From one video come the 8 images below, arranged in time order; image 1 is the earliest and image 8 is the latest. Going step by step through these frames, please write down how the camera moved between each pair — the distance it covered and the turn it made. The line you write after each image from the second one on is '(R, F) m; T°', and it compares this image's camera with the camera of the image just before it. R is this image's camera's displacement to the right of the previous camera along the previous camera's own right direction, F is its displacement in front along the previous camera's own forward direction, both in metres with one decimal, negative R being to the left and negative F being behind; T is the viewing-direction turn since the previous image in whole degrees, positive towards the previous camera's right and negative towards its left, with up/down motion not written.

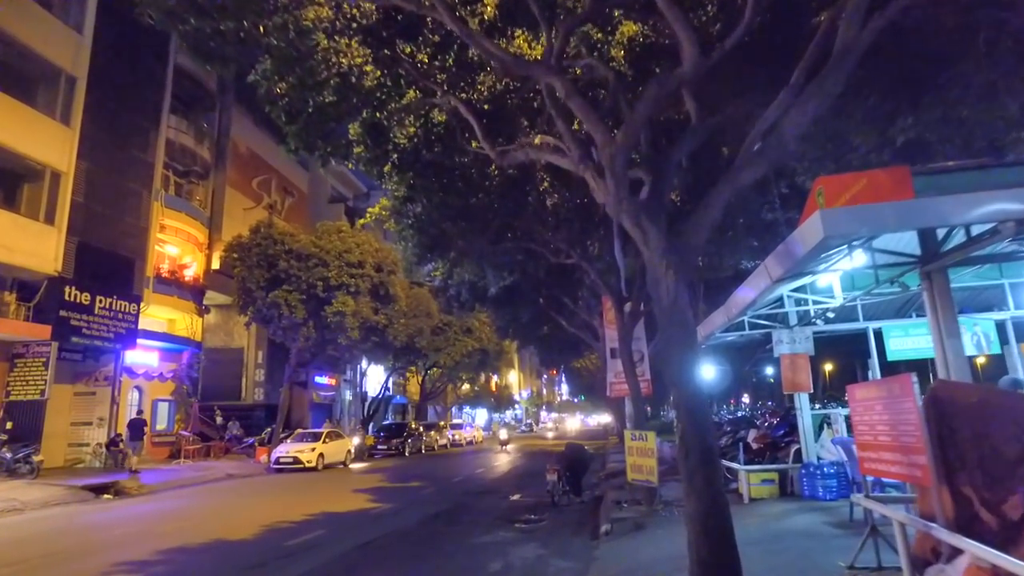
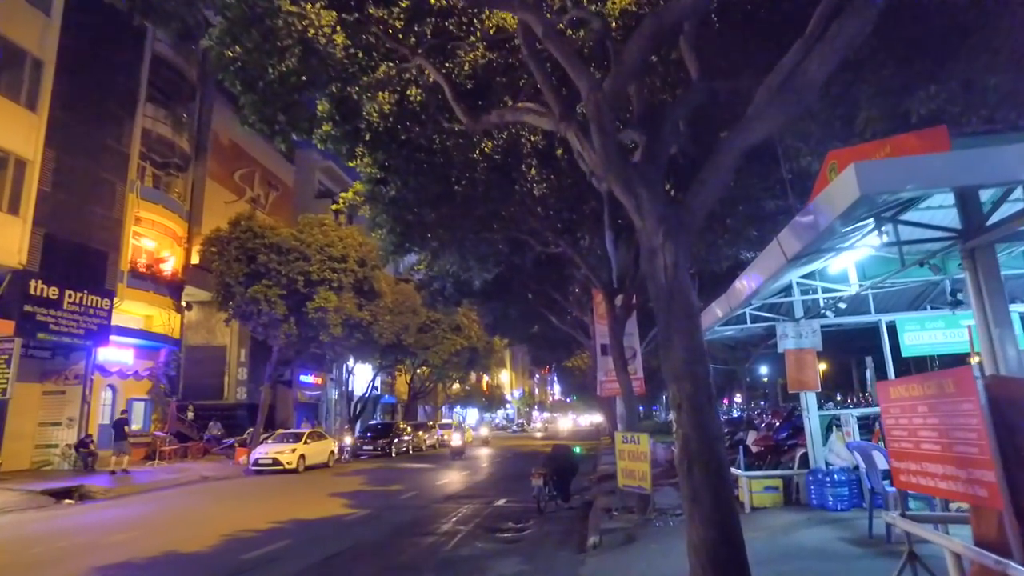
(+0.2, +0.8) m; +1°
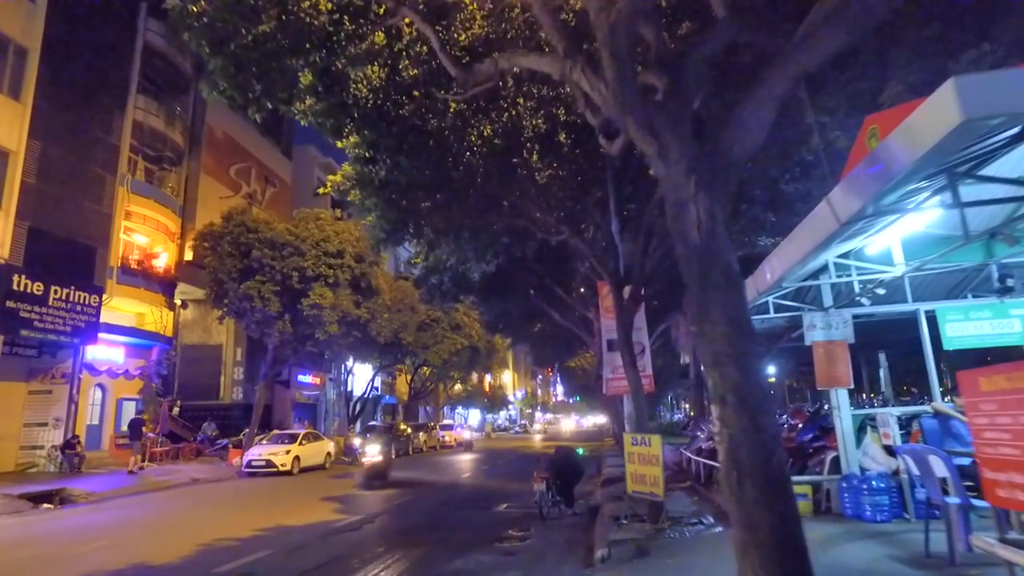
(0.0, +0.8) m; 0°
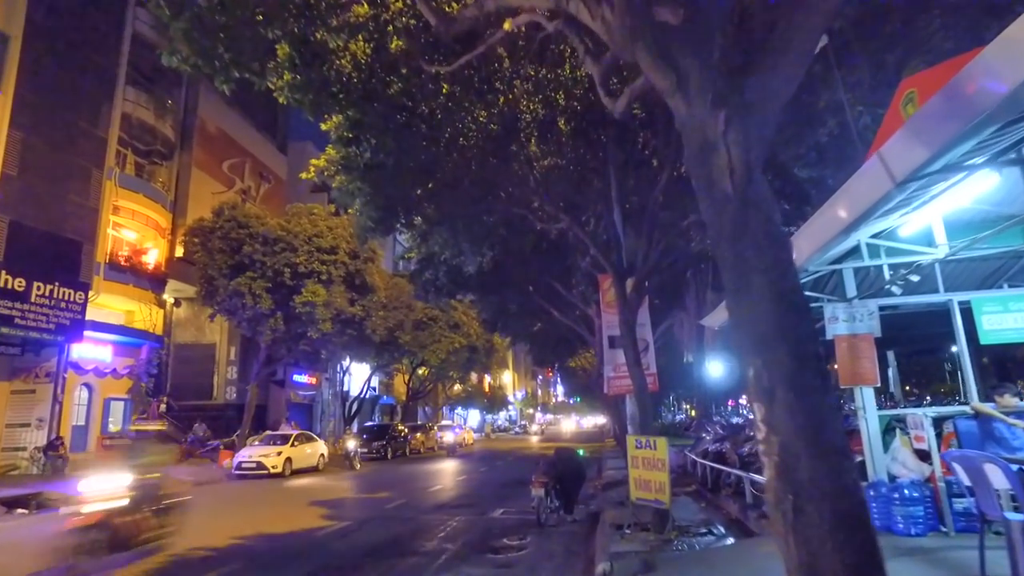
(+0.1, +0.7) m; 0°
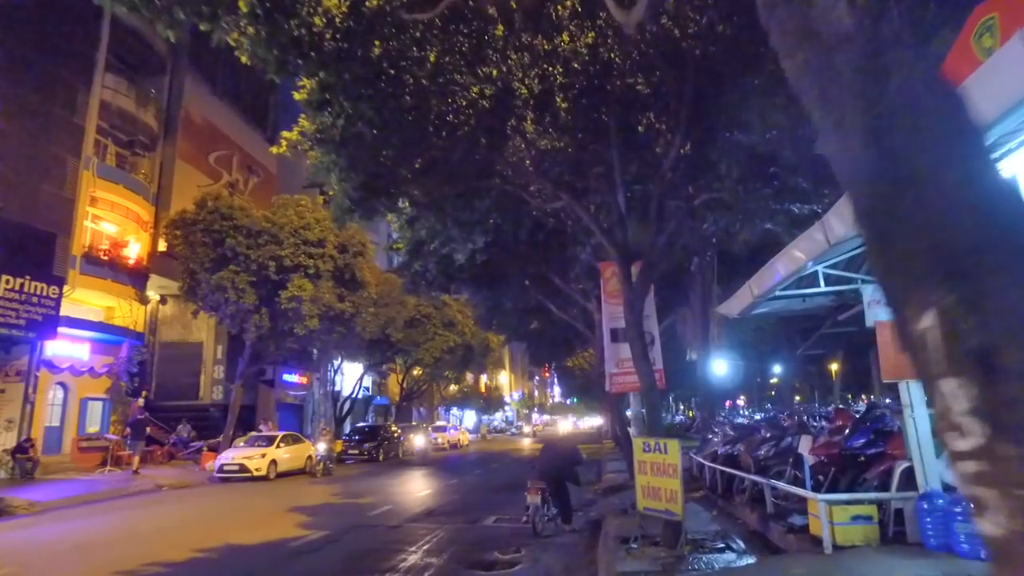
(+0.1, +1.0) m; 0°
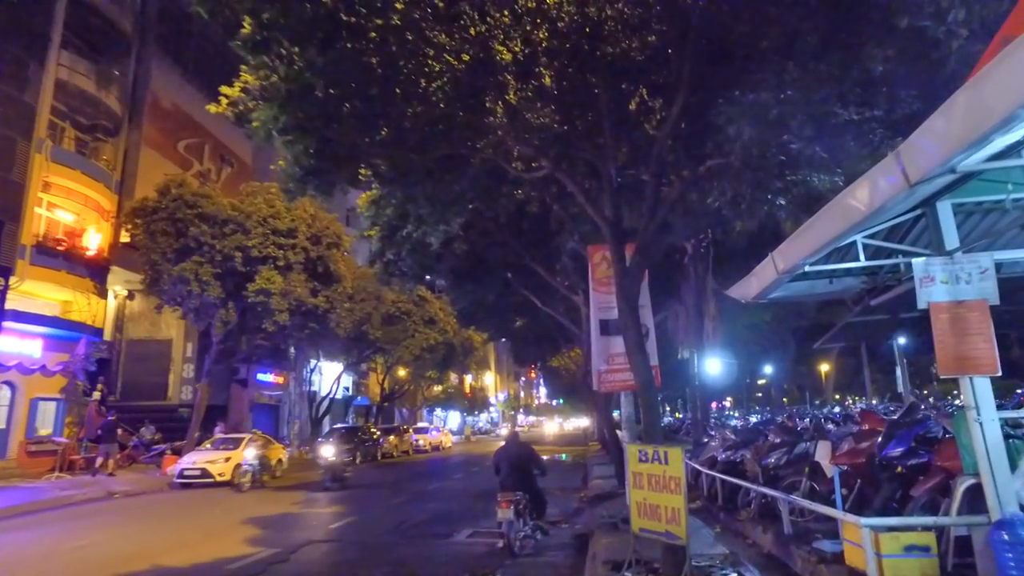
(+0.1, +1.3) m; +1°
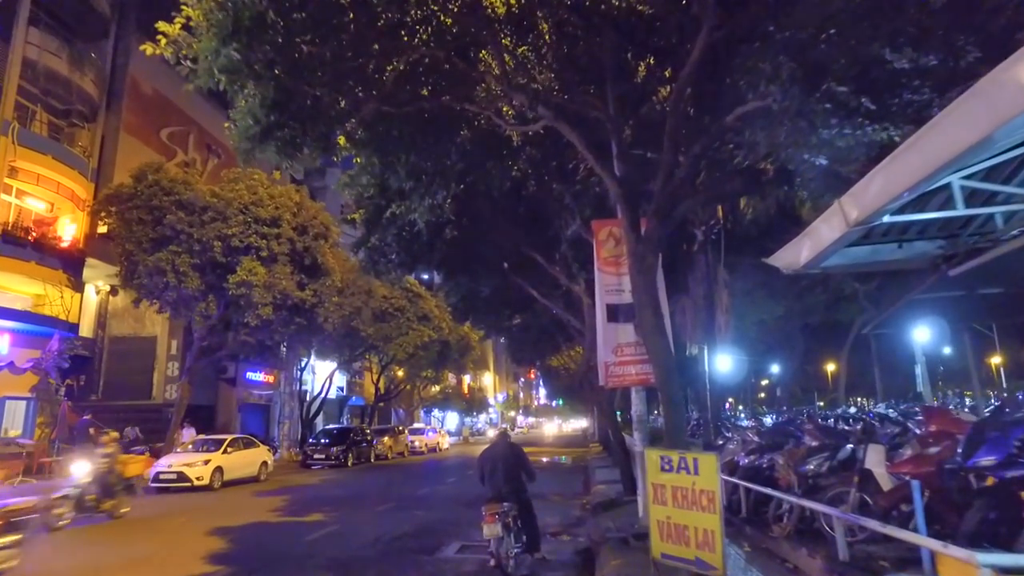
(+0.1, +1.3) m; 0°
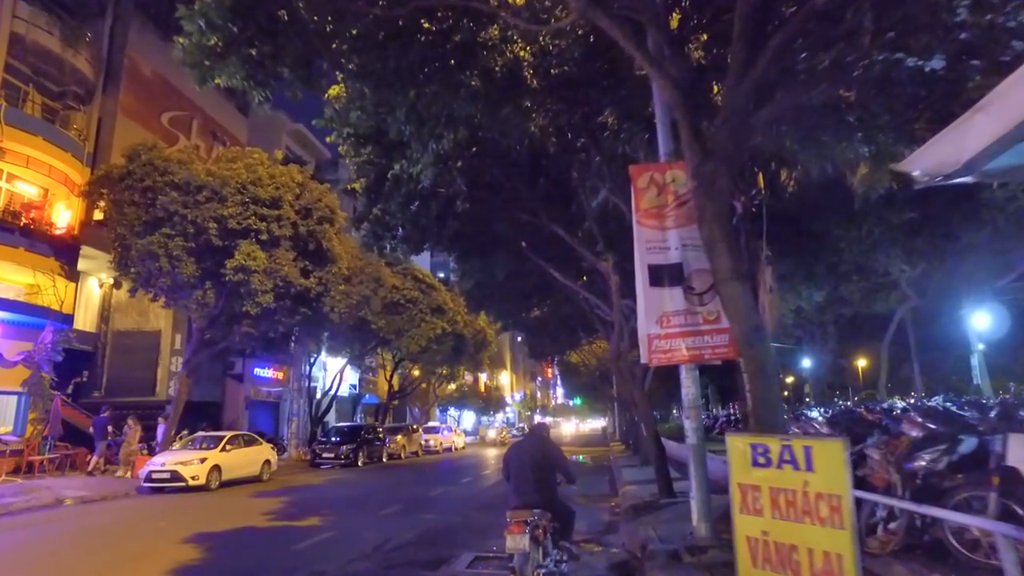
(0.0, +1.6) m; -1°
